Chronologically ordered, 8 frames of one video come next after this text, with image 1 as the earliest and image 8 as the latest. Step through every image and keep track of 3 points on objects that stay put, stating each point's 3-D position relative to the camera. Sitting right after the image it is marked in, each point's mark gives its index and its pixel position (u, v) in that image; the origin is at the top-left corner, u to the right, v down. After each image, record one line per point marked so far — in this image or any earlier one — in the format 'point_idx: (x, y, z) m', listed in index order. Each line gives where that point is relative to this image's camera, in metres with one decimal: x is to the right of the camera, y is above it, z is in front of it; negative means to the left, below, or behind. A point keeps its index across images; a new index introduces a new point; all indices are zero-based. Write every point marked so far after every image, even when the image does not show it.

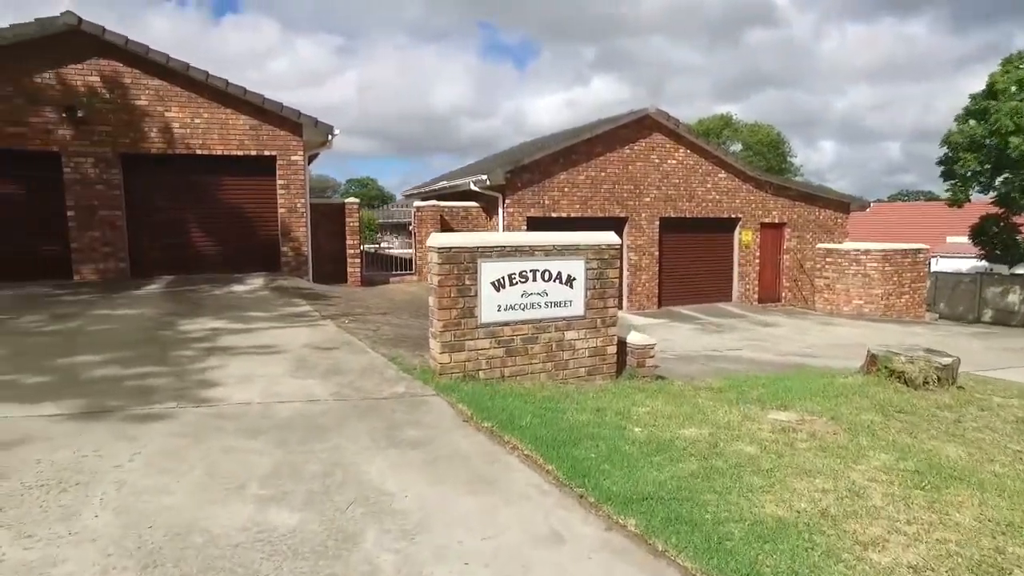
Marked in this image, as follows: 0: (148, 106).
0: (-6.3, +3.2, +11.9) m
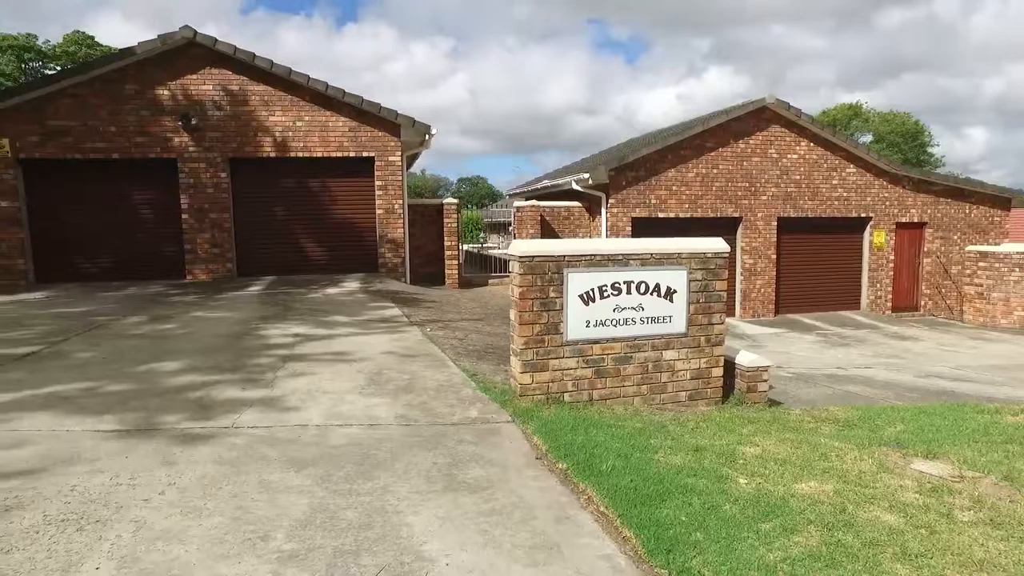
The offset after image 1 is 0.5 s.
0: (-4.6, +3.2, +12.2) m
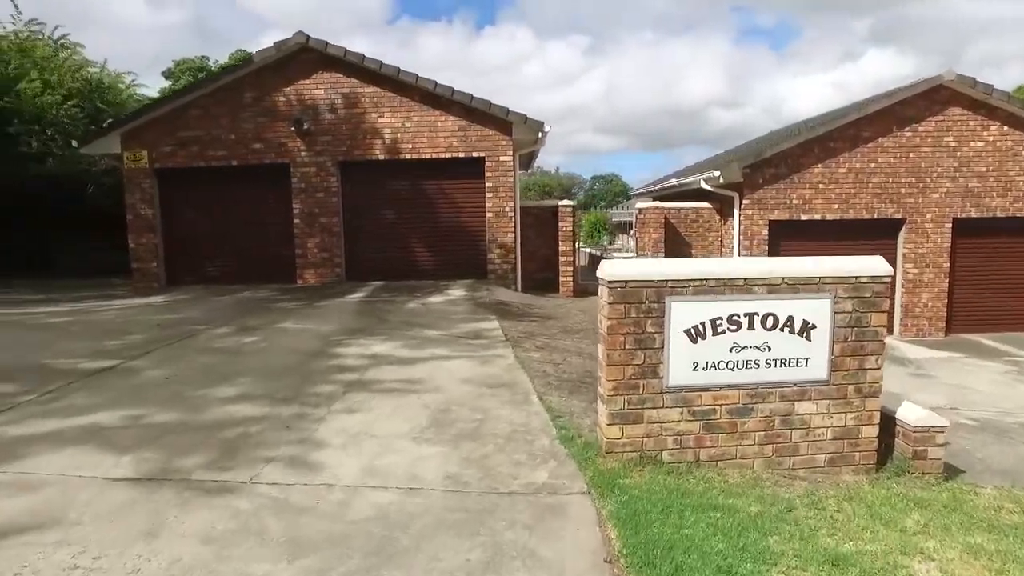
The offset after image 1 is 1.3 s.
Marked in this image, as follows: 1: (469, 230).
0: (-2.6, +3.1, +11.9) m
1: (-0.8, +1.0, +12.3) m
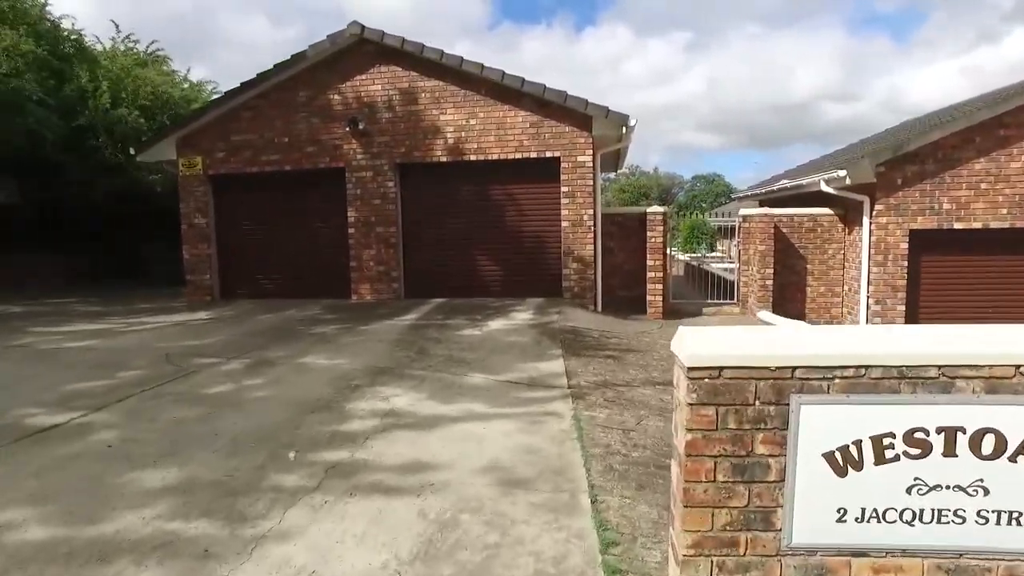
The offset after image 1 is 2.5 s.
0: (-1.3, +2.8, +10.7) m
1: (+0.5, +0.7, +10.7) m
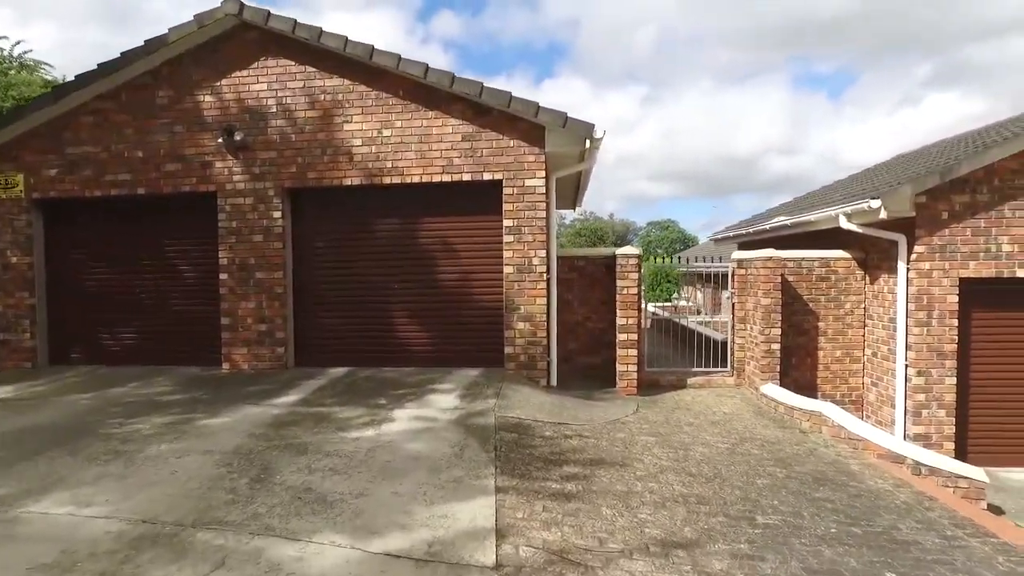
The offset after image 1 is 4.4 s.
0: (-2.2, +2.0, +8.0) m
1: (-0.4, 0.0, +8.1) m
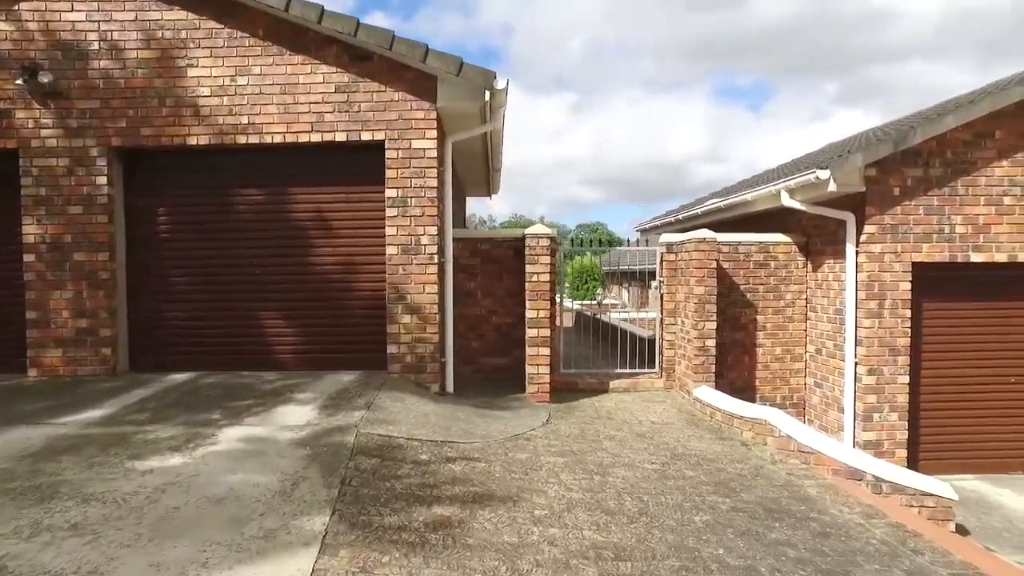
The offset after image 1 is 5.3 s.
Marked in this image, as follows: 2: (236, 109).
0: (-3.3, +2.1, +6.4) m
1: (-1.5, +0.1, +6.6) m
2: (-2.6, +1.7, +6.4) m
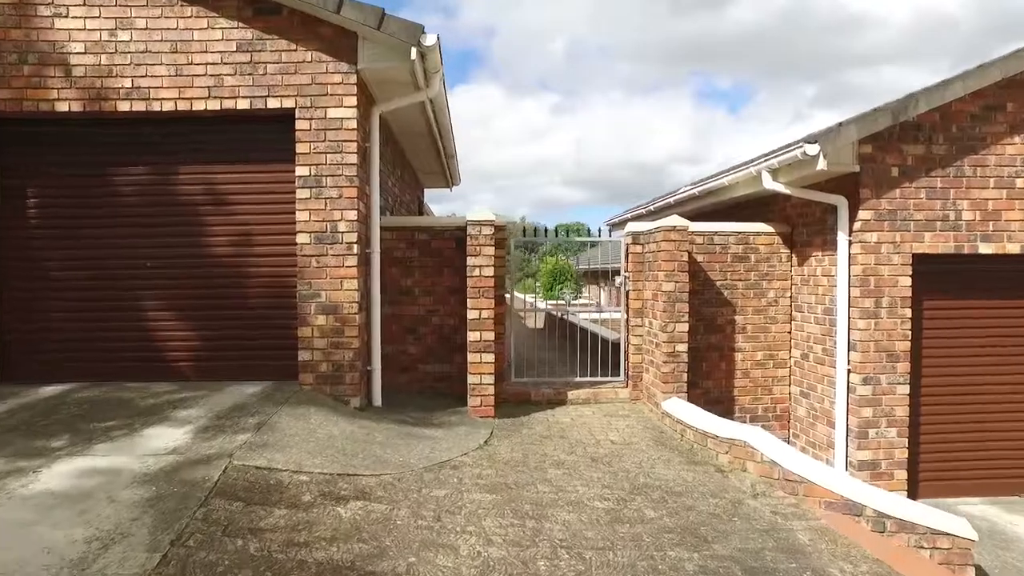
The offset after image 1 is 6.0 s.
0: (-3.8, +2.2, +5.4) m
1: (-2.0, +0.1, +5.6) m
2: (-3.1, +1.7, +5.4) m
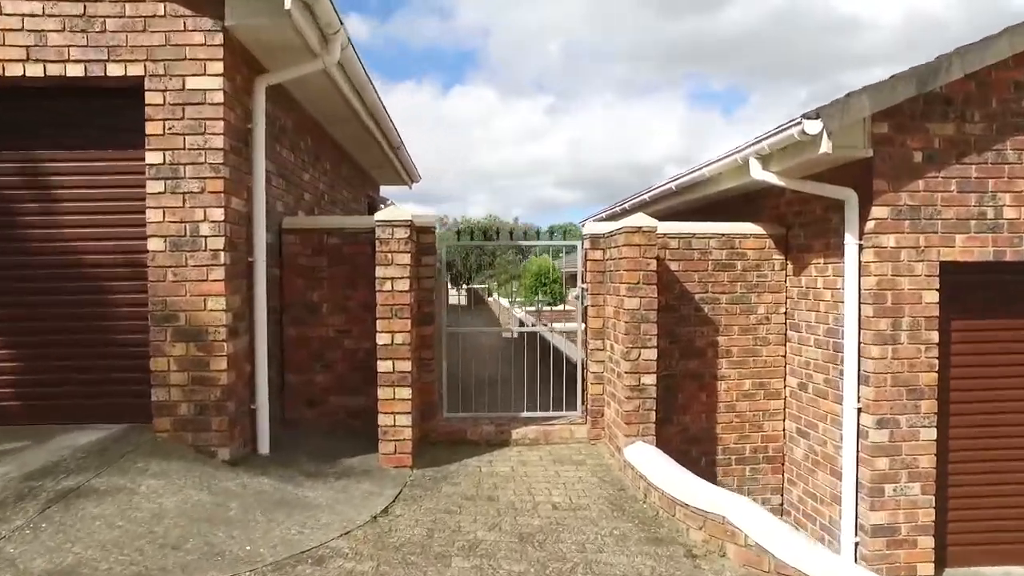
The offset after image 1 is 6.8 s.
0: (-4.3, +2.1, +4.2) m
1: (-2.5, 0.0, +4.4) m
2: (-3.6, +1.6, +4.2) m
